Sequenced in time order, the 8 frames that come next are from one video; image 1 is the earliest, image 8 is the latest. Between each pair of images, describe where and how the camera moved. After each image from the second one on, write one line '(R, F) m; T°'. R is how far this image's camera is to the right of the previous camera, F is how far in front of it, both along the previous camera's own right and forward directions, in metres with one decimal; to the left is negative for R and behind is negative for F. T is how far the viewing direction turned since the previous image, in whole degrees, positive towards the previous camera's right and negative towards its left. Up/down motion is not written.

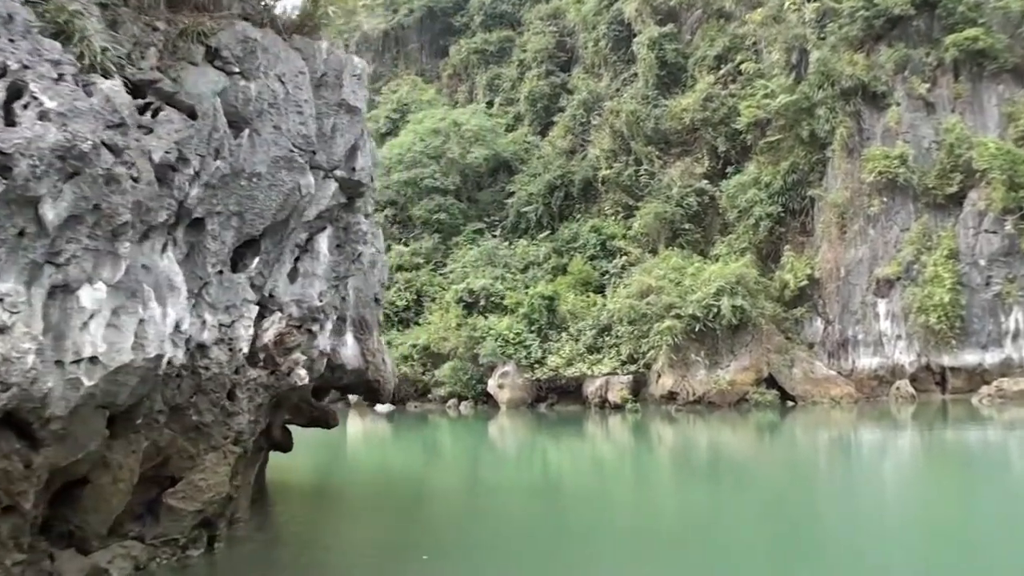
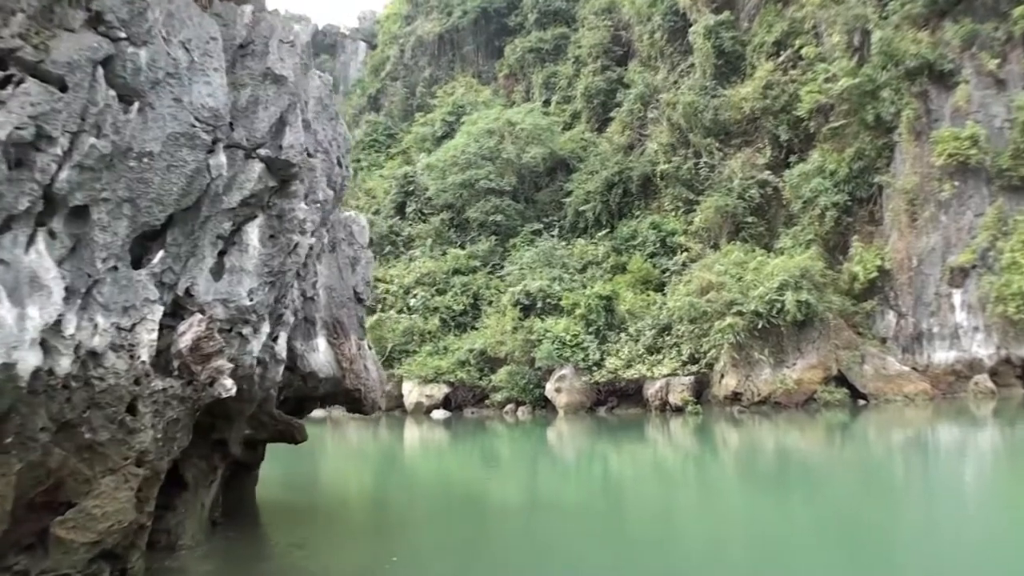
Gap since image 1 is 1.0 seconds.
(+0.3, +0.5) m; -4°
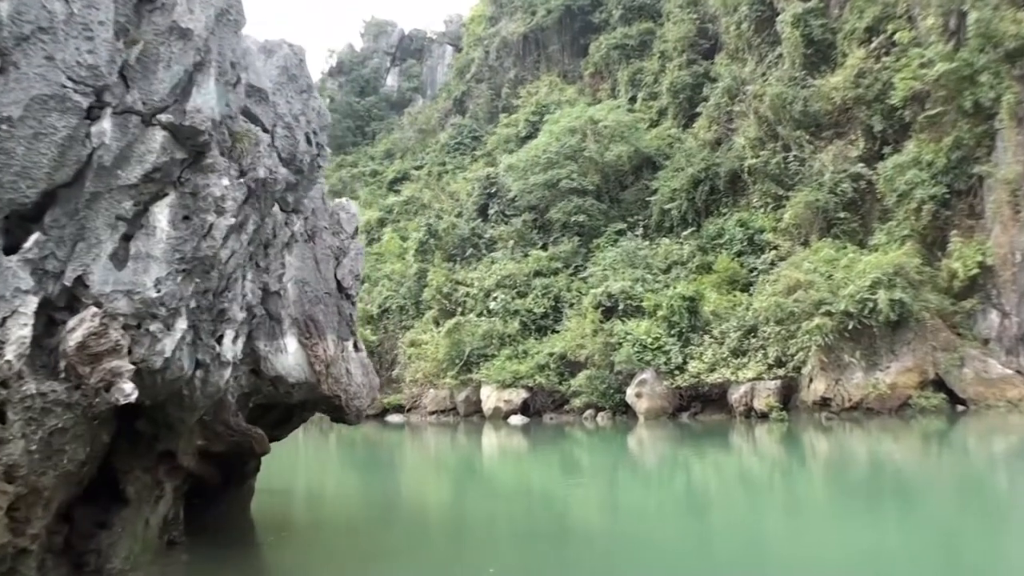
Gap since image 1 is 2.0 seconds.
(+0.4, +0.5) m; -5°
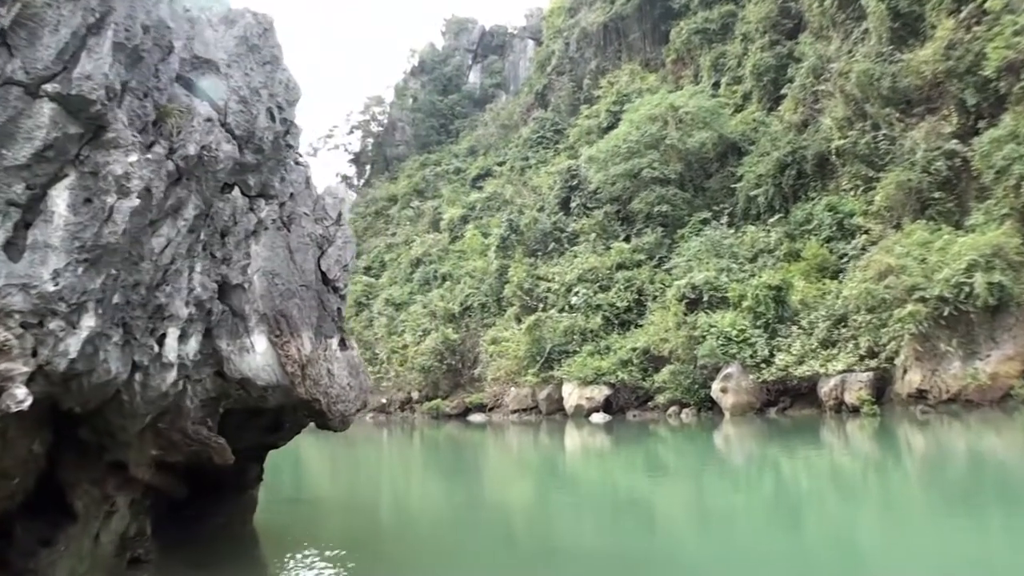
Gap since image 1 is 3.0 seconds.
(+0.3, +0.4) m; -5°
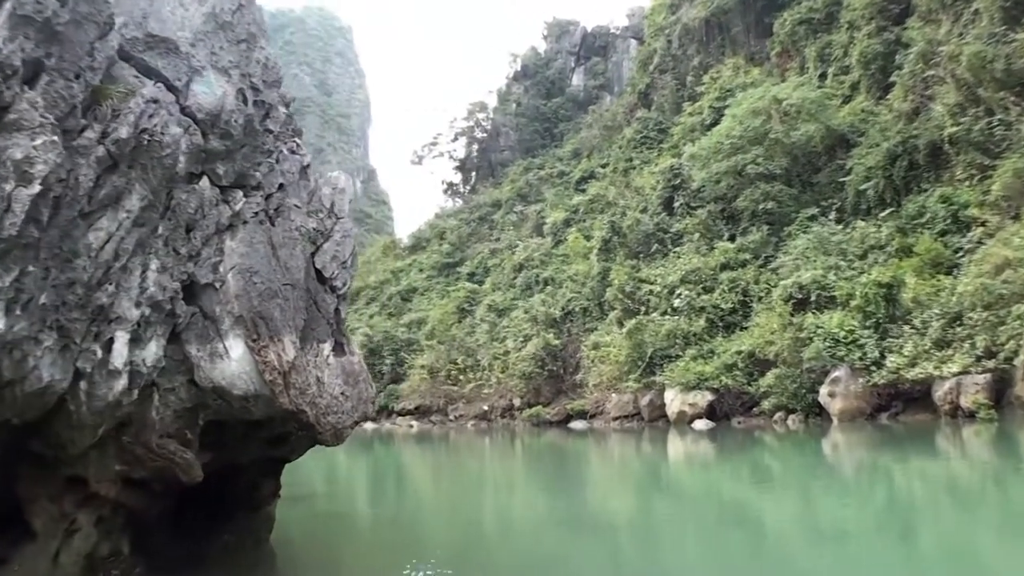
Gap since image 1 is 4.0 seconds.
(+0.3, +0.4) m; -6°
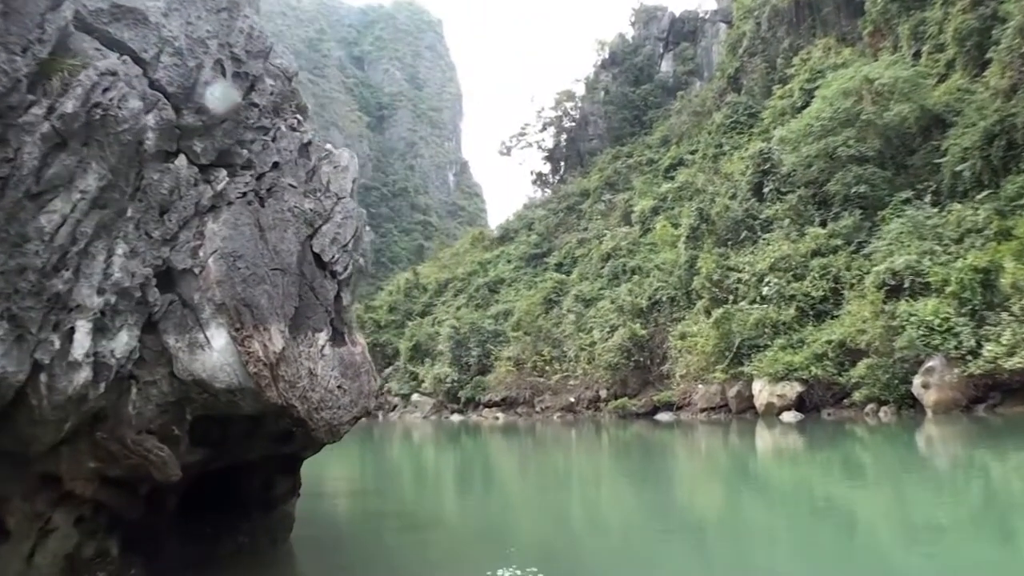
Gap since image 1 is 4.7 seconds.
(+0.2, +0.3) m; -5°
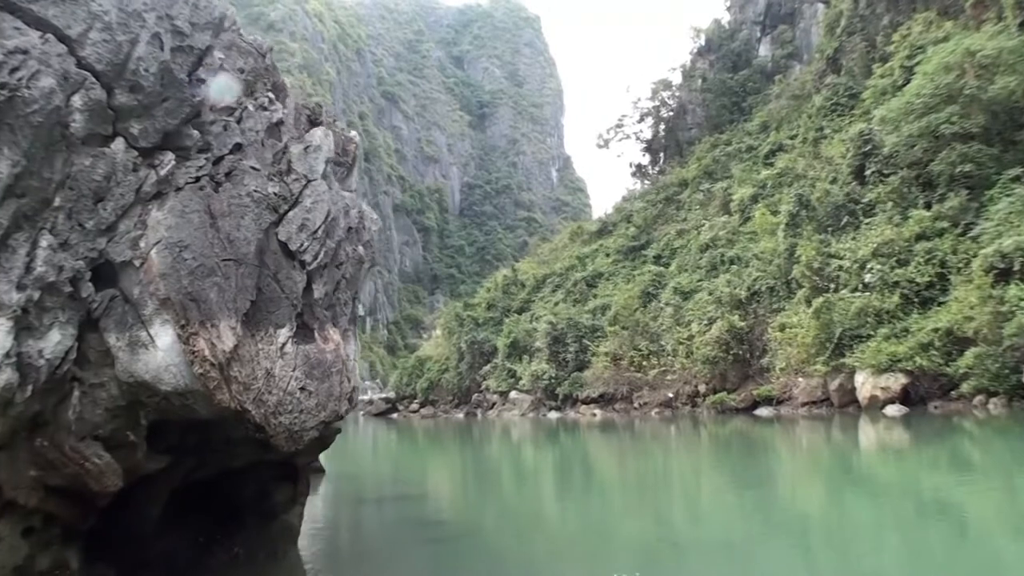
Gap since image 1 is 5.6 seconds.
(+0.3, +0.3) m; -5°
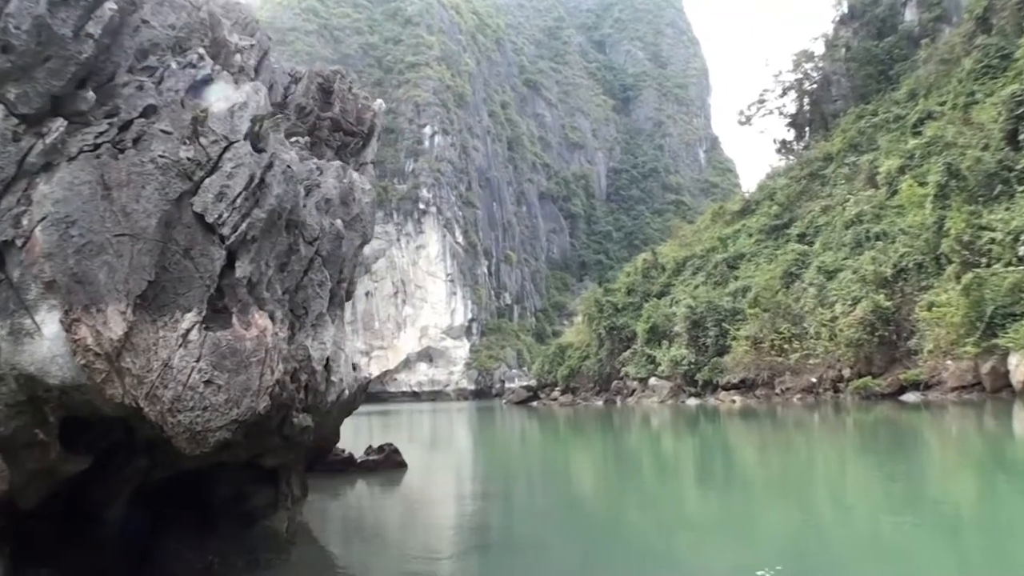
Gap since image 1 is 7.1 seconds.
(+0.5, +0.4) m; -8°
